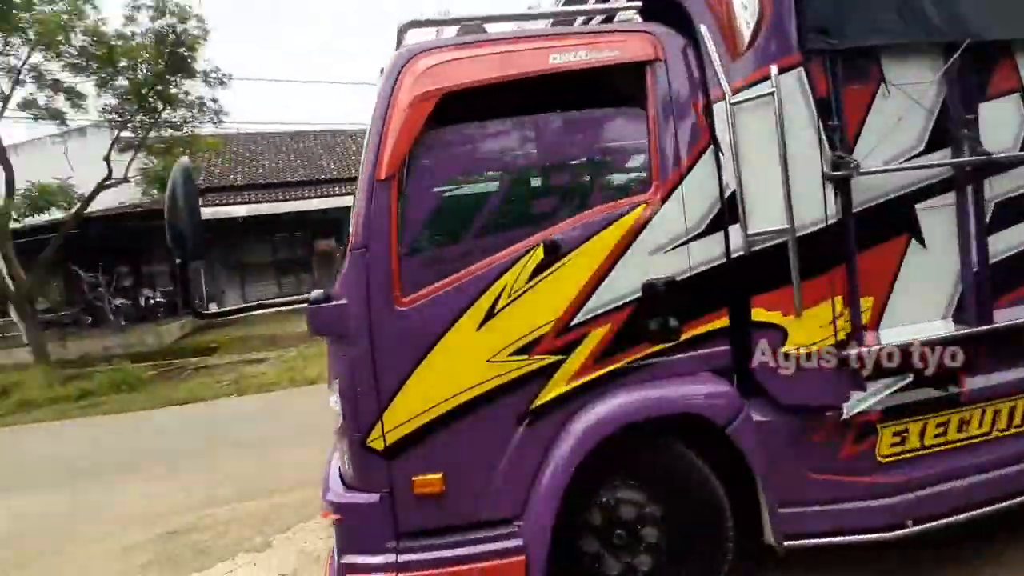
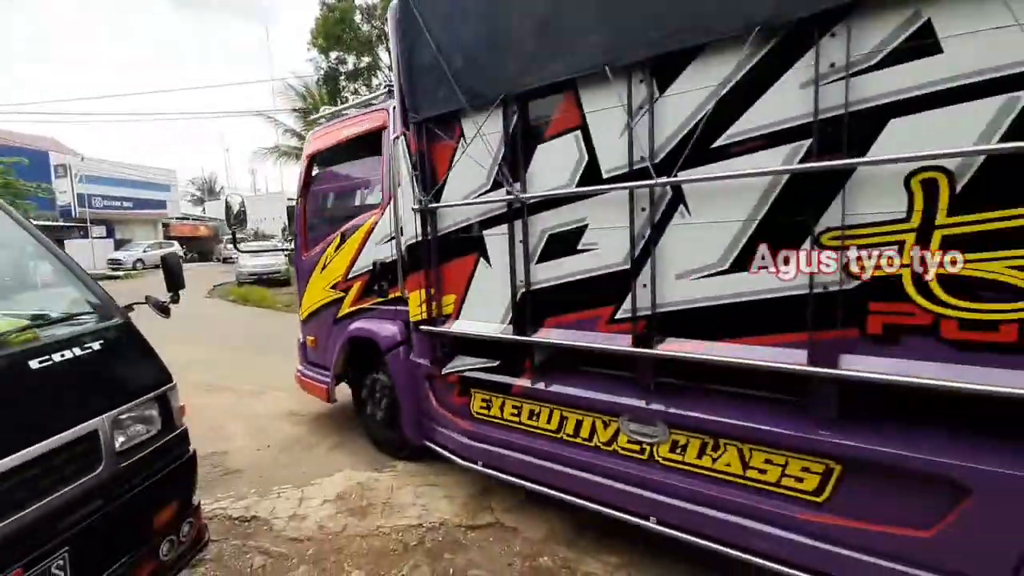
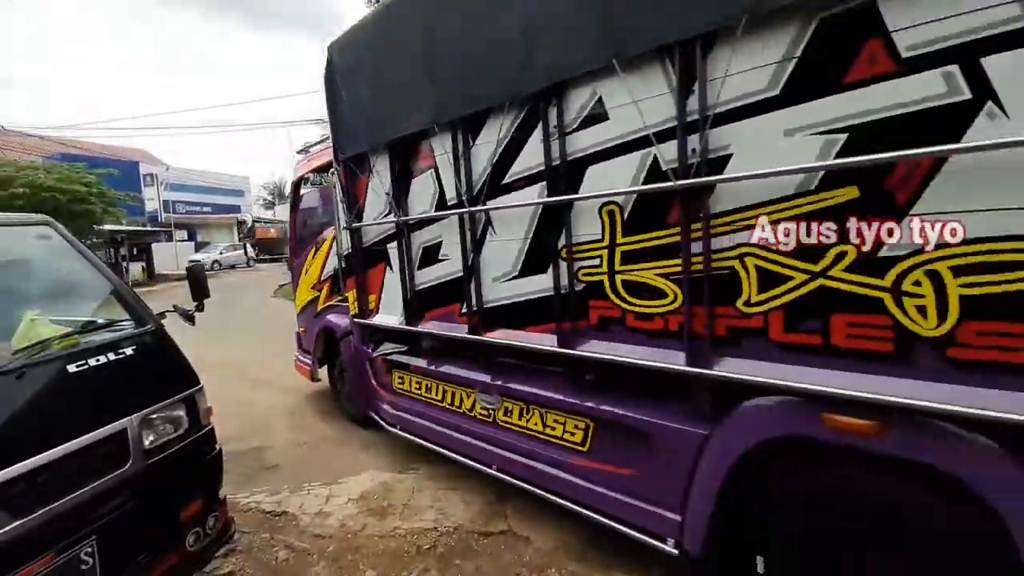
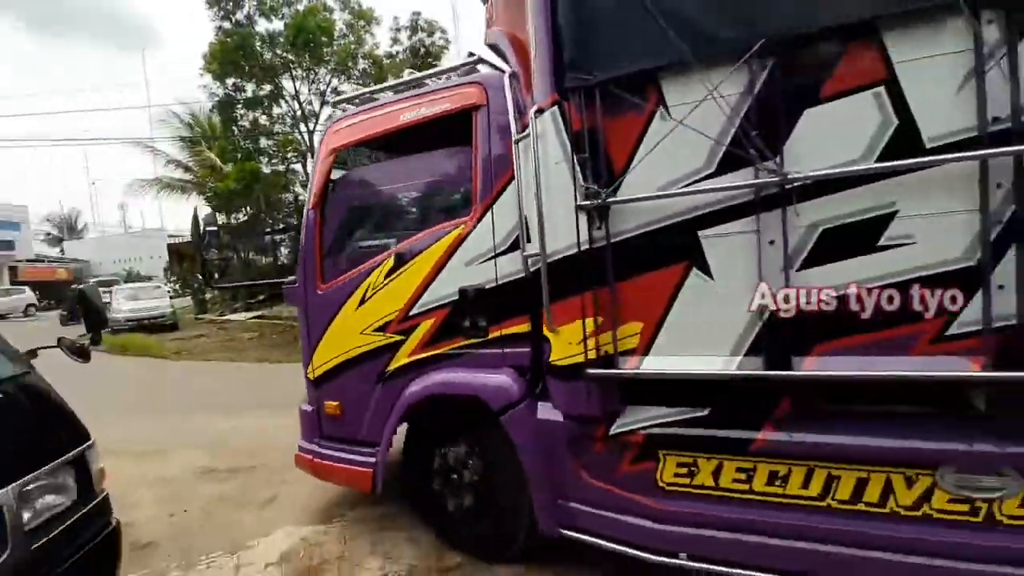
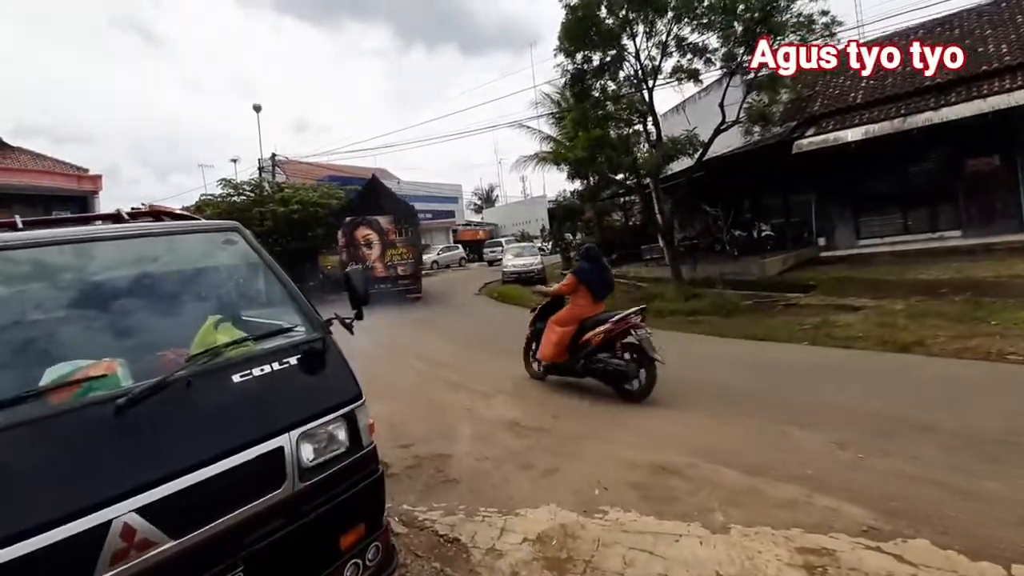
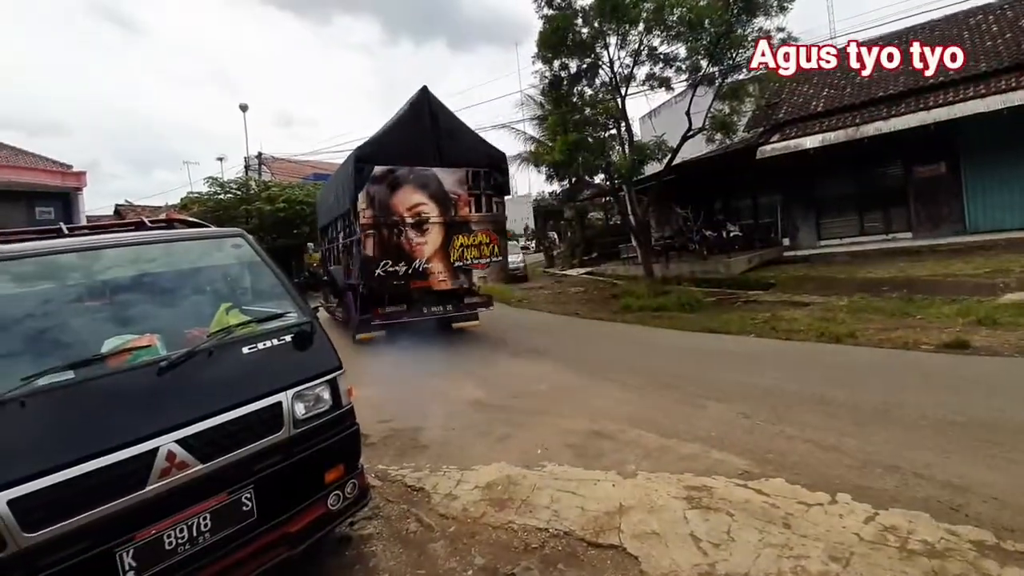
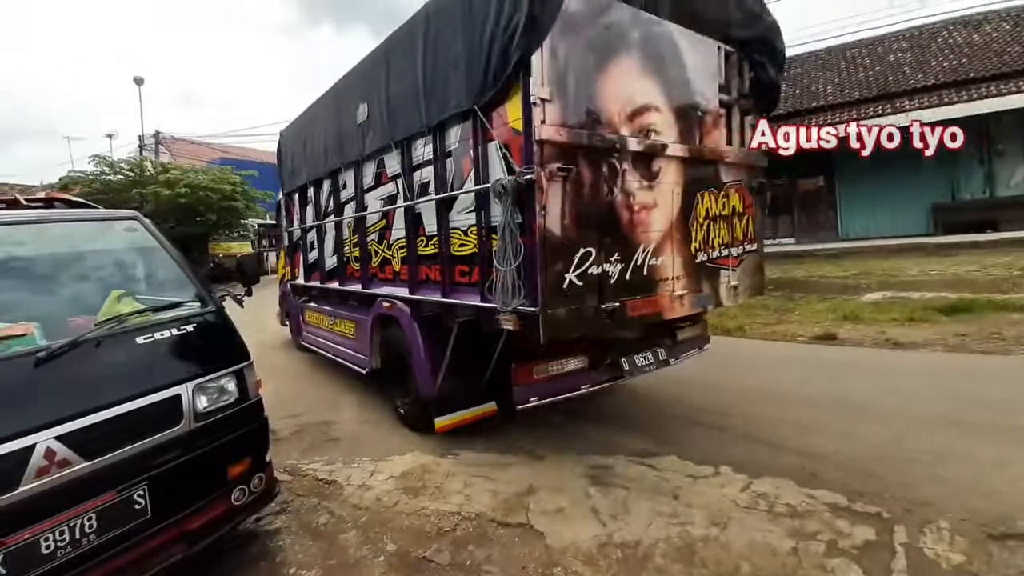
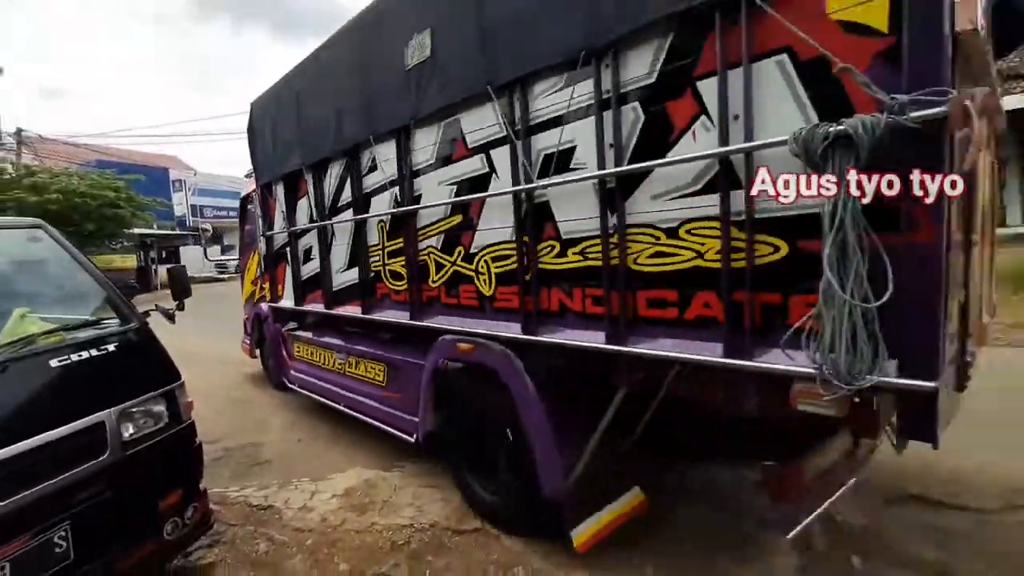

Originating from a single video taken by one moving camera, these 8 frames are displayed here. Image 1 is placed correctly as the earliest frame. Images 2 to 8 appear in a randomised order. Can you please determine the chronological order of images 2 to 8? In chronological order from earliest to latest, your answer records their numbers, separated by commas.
4, 2, 3, 8, 7, 6, 5
